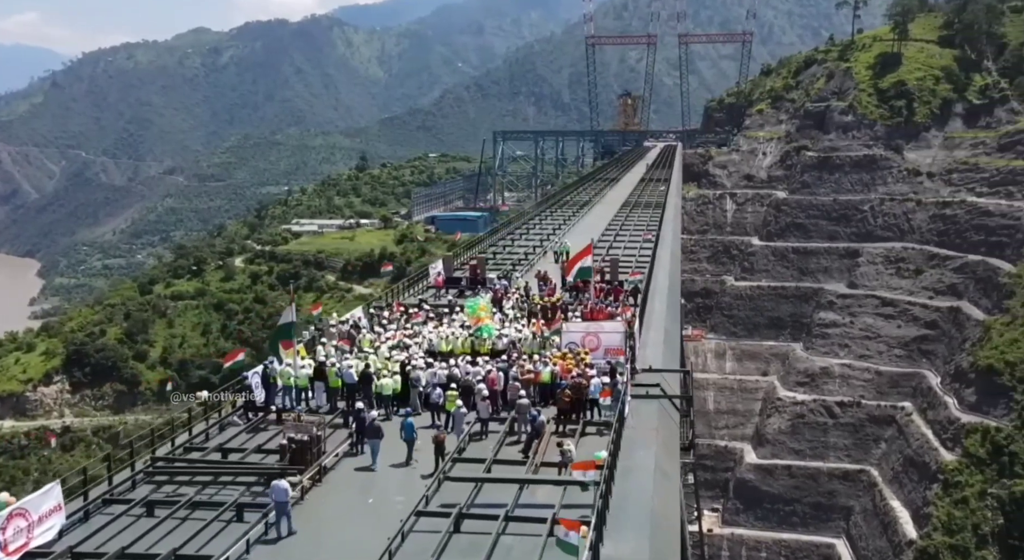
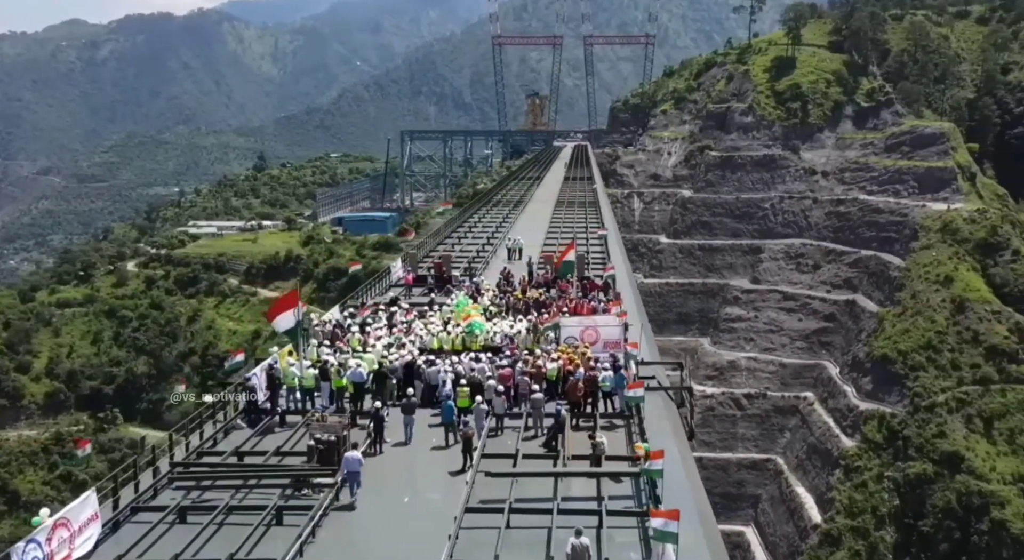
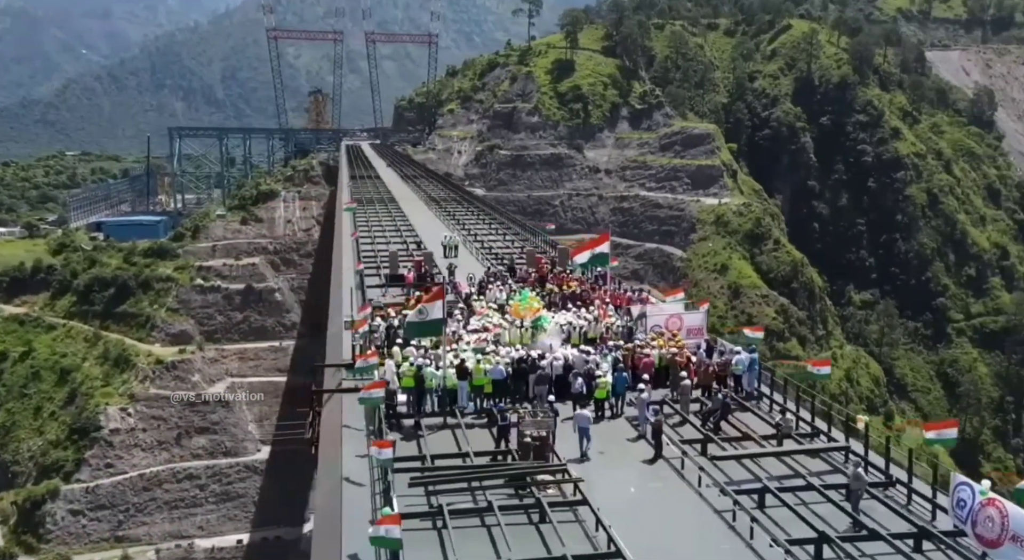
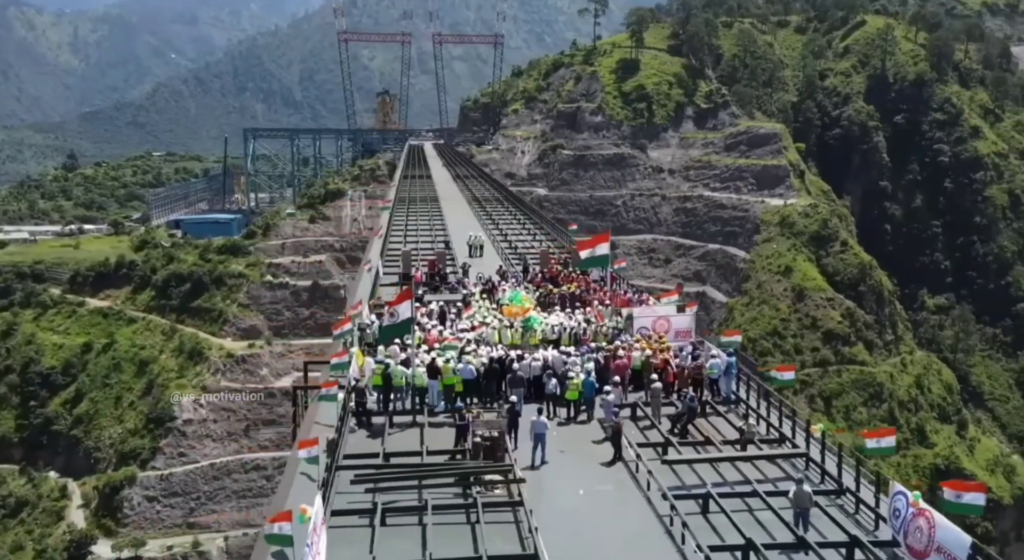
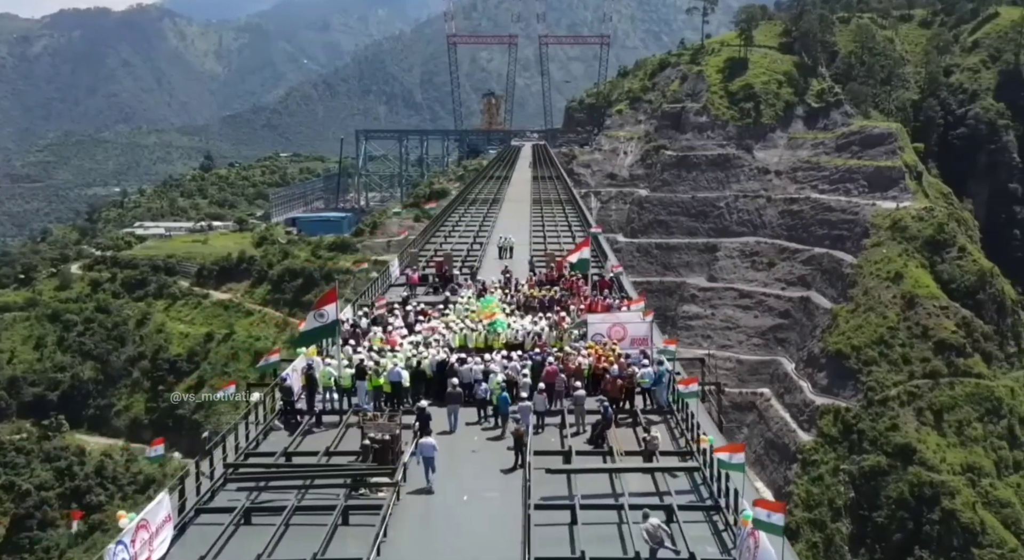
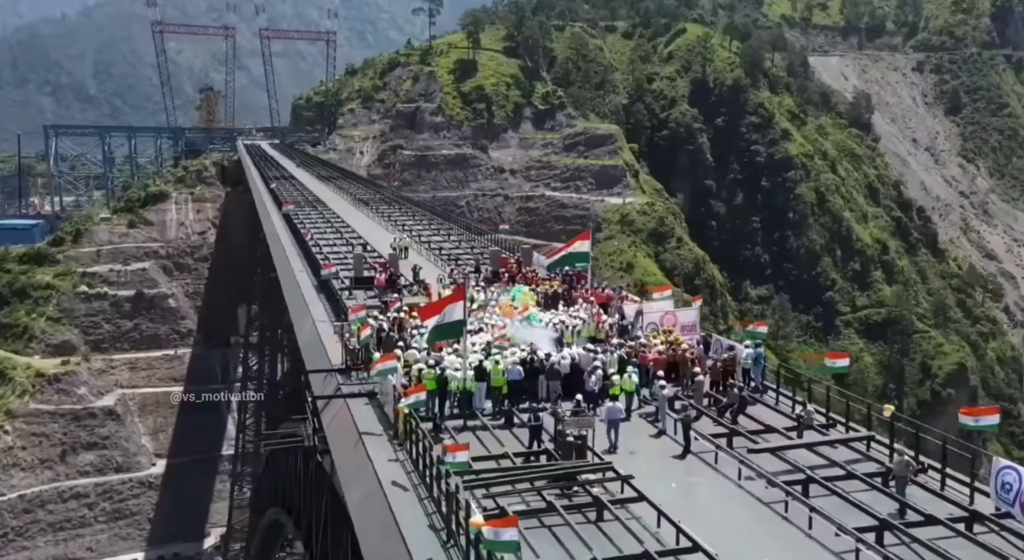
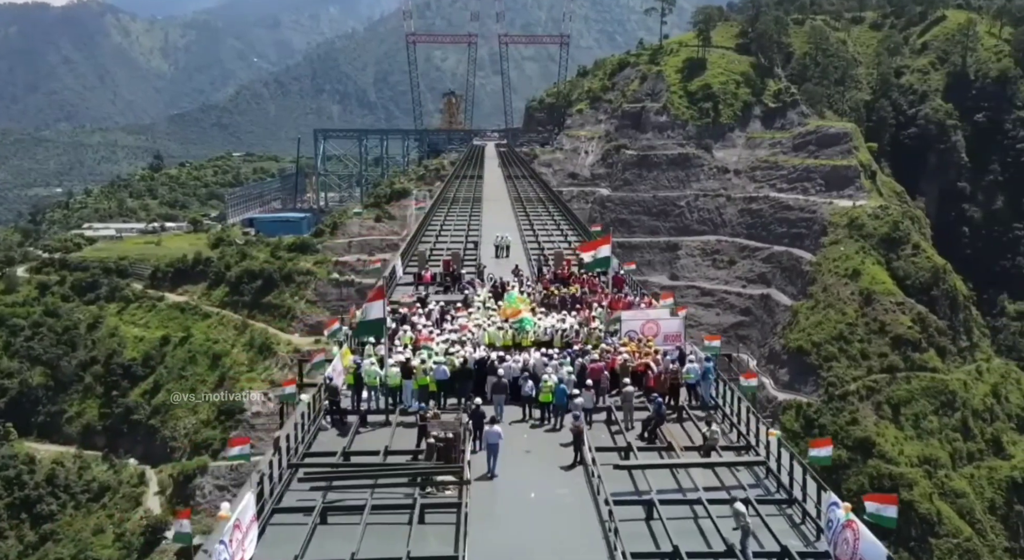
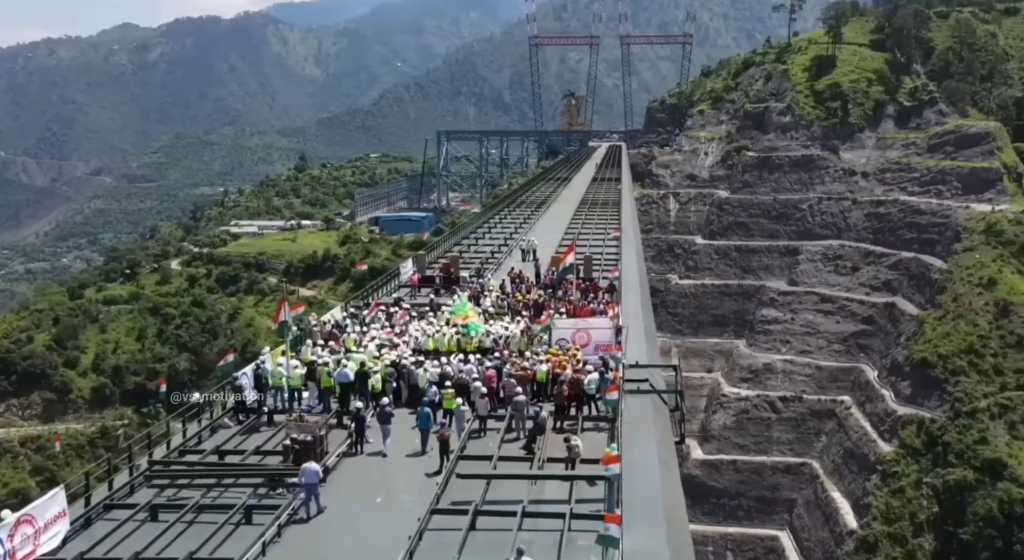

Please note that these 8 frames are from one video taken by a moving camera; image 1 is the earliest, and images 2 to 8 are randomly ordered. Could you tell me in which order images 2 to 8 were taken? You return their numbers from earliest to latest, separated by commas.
8, 2, 5, 7, 4, 3, 6
